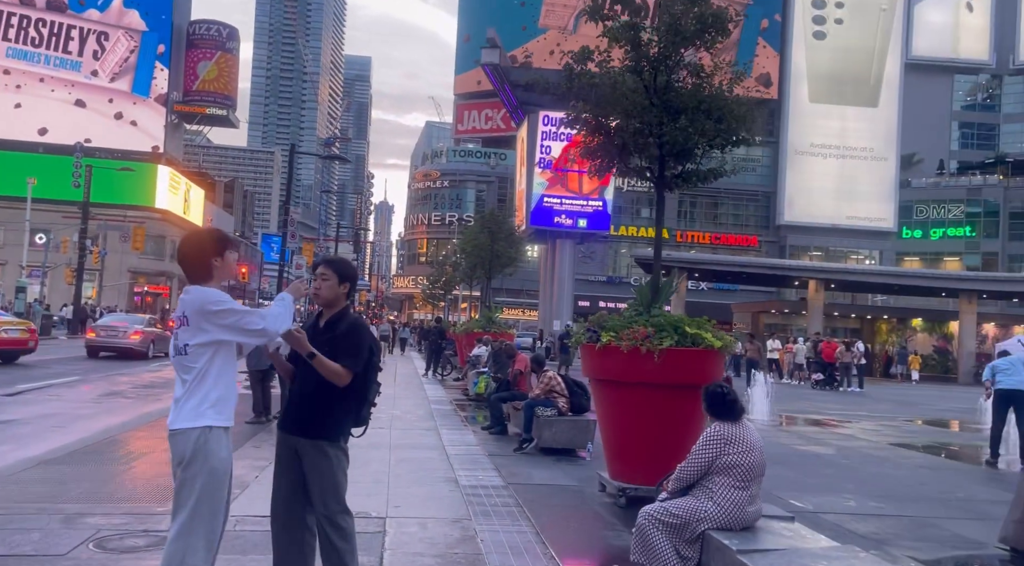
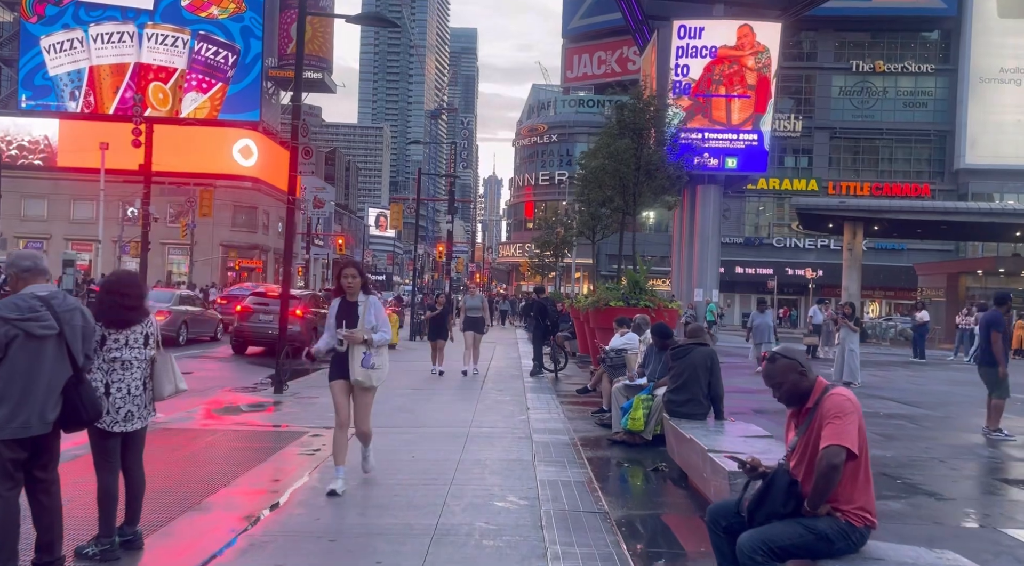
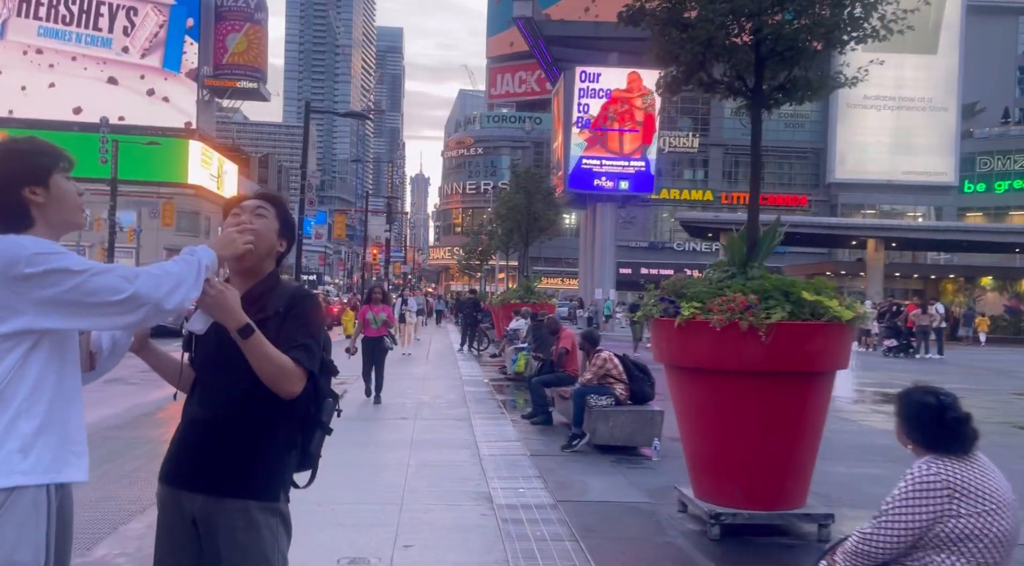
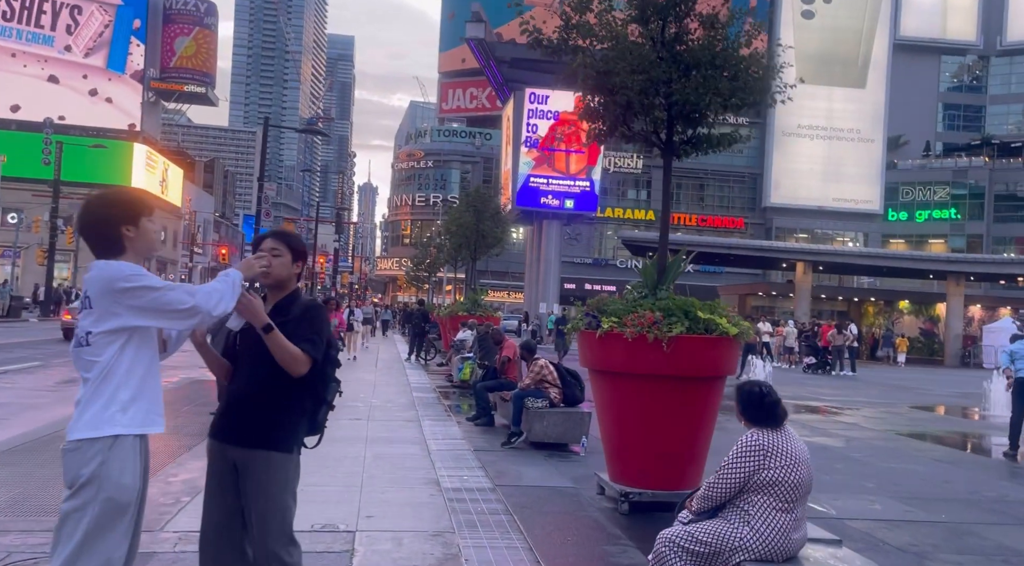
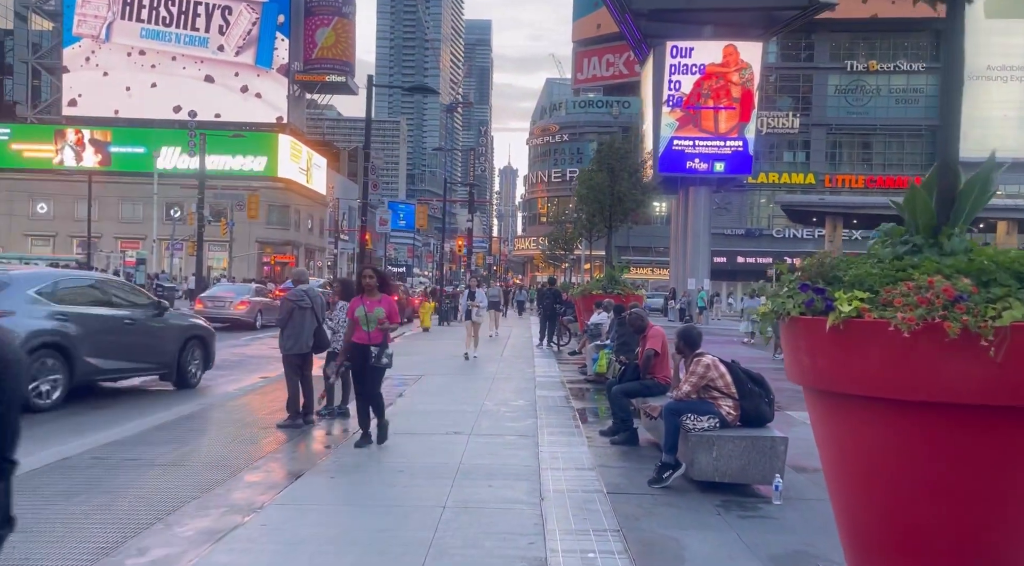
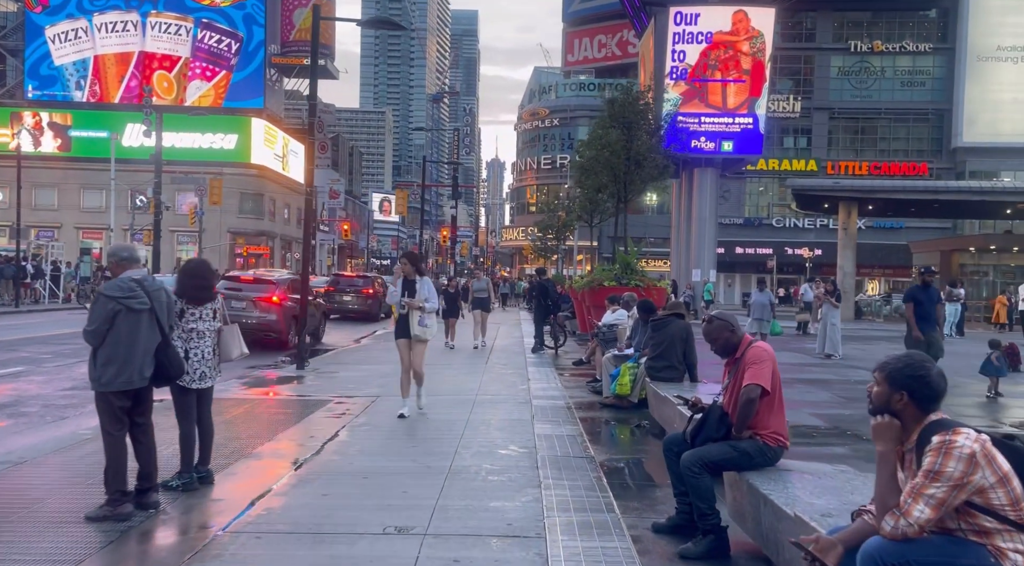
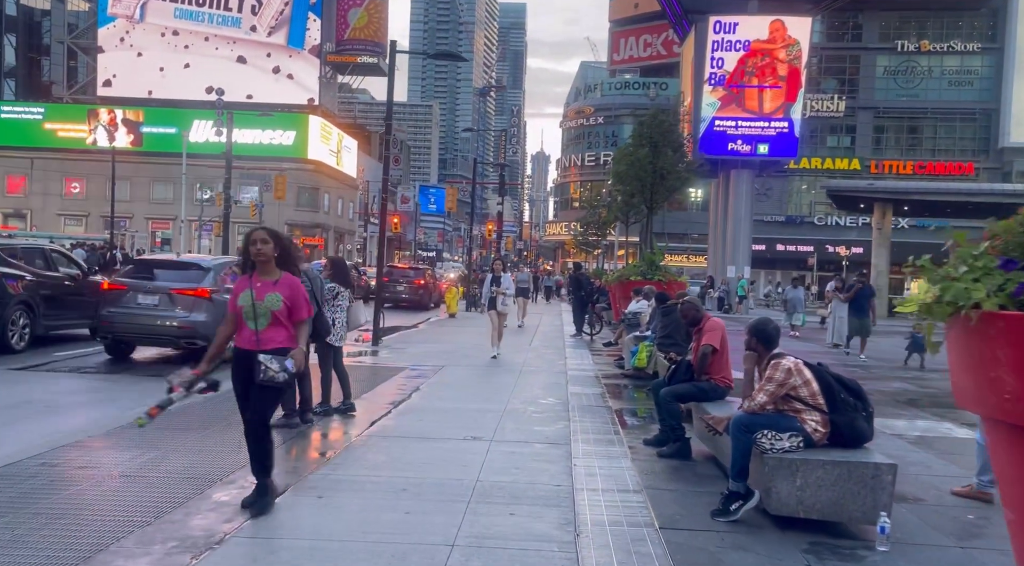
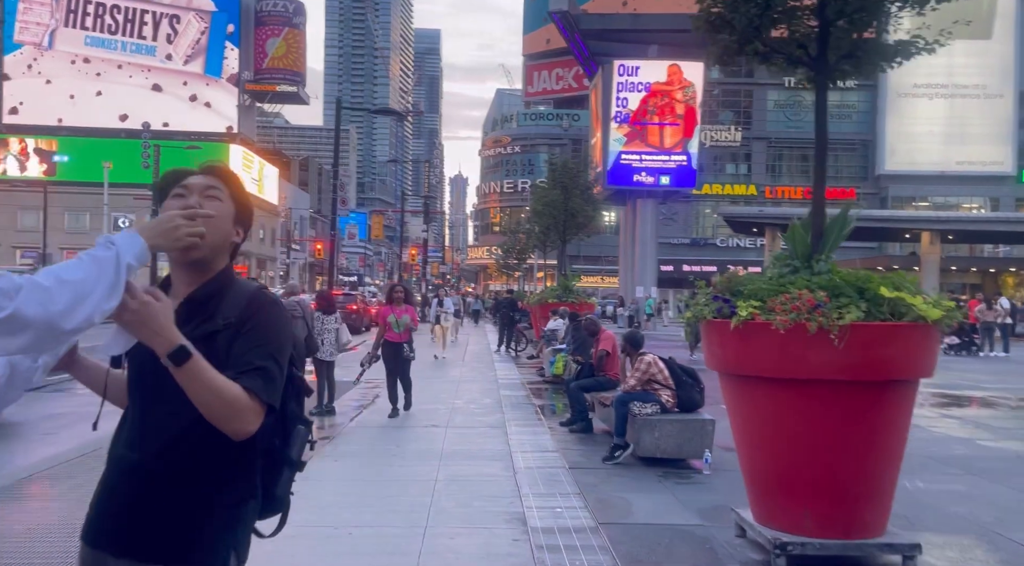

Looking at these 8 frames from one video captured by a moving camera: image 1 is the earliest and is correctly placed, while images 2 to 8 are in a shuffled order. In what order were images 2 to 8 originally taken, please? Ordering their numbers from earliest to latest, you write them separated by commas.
4, 3, 8, 5, 7, 6, 2
